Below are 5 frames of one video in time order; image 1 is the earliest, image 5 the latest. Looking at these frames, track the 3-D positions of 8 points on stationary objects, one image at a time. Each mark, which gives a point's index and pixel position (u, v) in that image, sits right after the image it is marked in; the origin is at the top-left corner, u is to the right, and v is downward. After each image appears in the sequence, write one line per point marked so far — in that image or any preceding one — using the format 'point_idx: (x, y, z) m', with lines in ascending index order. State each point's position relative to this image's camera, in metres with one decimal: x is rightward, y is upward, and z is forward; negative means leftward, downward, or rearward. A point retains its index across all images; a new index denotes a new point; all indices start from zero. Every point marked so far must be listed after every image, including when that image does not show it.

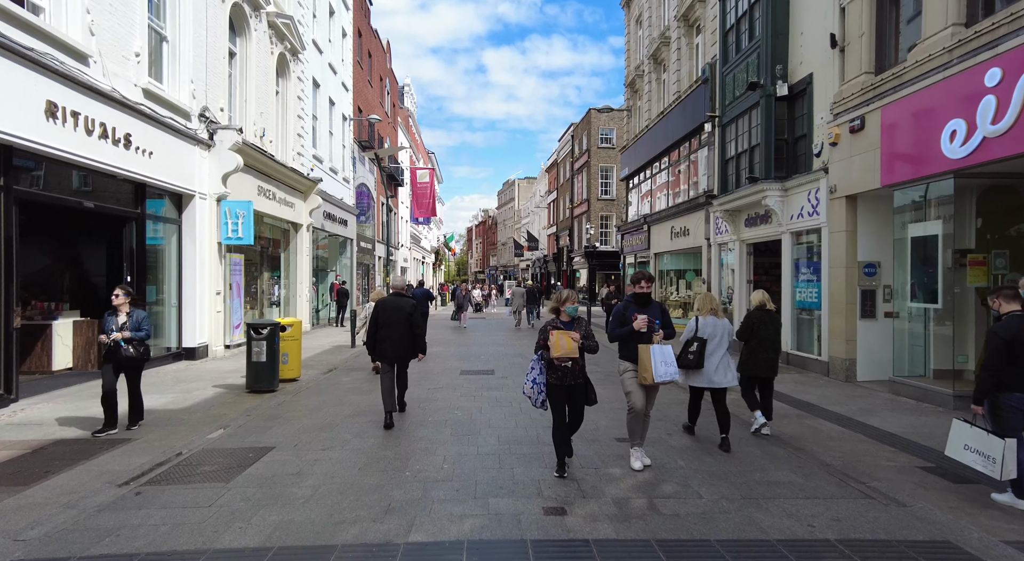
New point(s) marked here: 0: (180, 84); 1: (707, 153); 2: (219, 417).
0: (-6.6, +3.9, +11.7) m
1: (+5.4, +3.5, +16.2) m
2: (-3.7, -1.7, +7.4) m
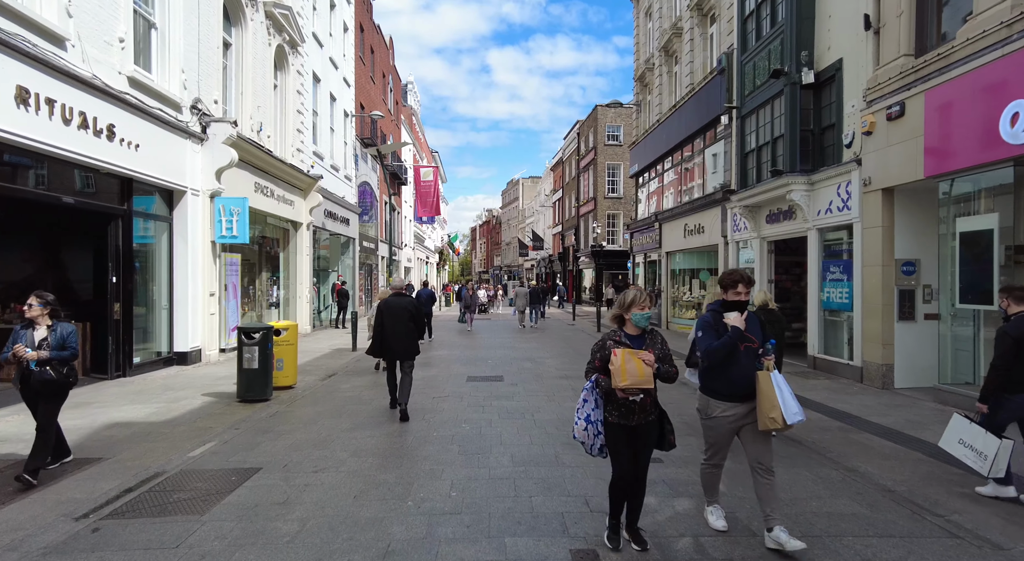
0: (-6.5, +3.9, +11.0) m
1: (+5.6, +3.5, +15.5) m
2: (-3.5, -1.7, +6.7) m
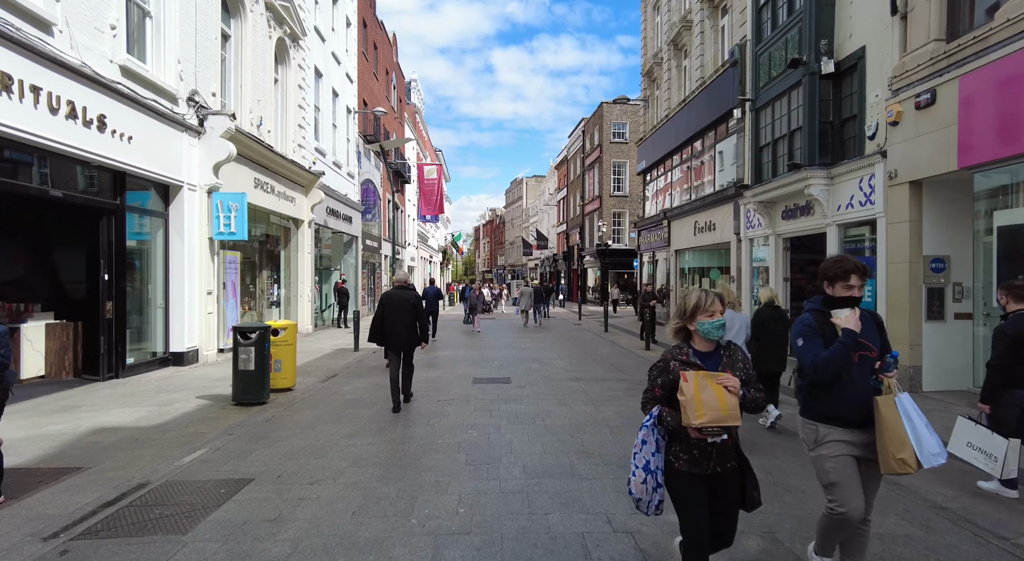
0: (-6.3, +3.9, +10.7) m
1: (+5.8, +3.6, +15.0) m
2: (-3.4, -1.7, +6.4) m
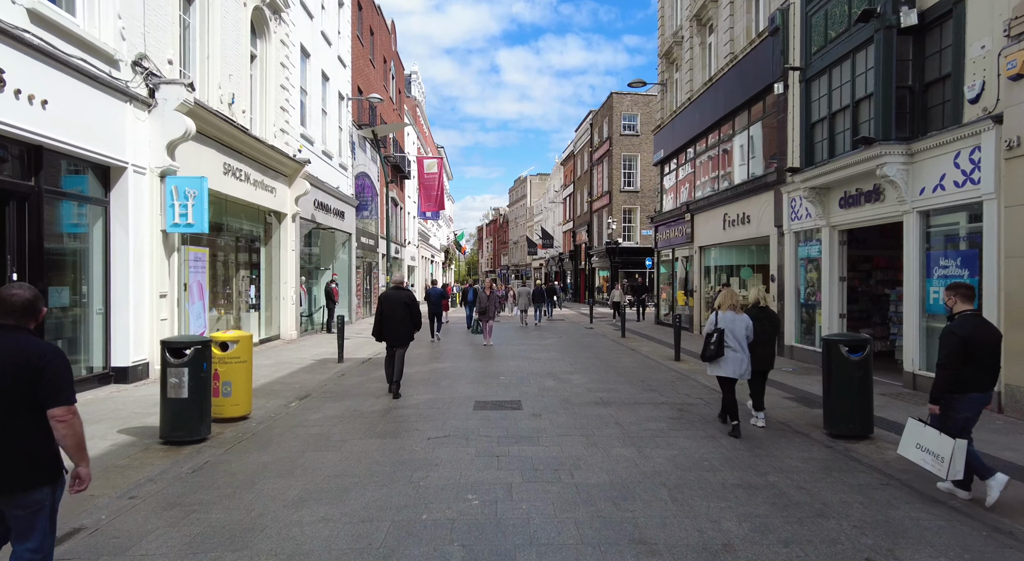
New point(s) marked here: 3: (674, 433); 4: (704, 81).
0: (-6.2, +3.9, +8.8) m
1: (+6.0, +3.6, +13.1) m
2: (-3.3, -1.7, +4.5) m
3: (+1.8, -1.7, +6.4) m
4: (+6.0, +6.3, +18.4) m
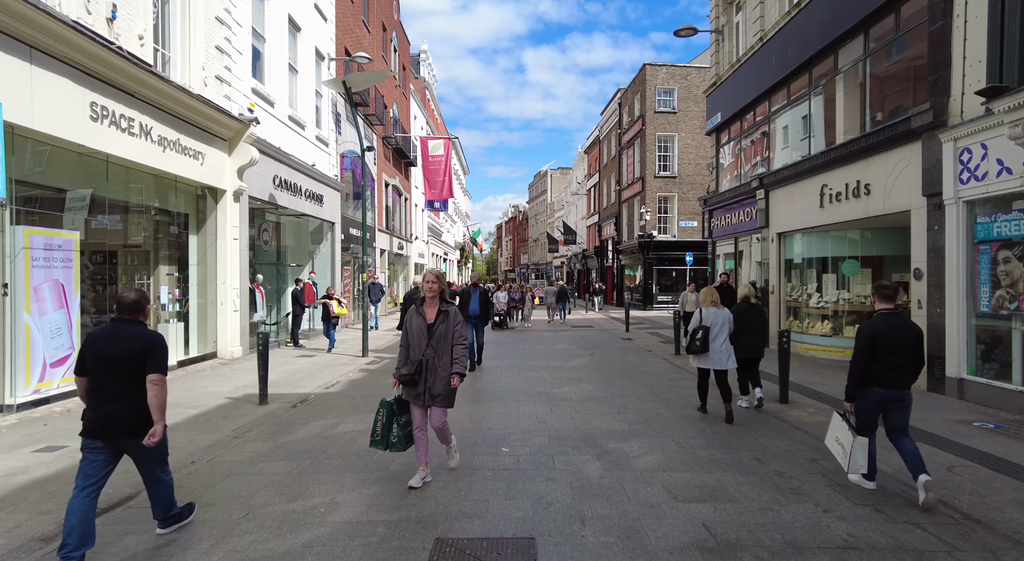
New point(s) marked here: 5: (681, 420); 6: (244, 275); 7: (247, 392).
0: (-6.1, +4.0, +4.6) m
1: (+6.1, +3.6, +8.4) m
2: (-3.4, -1.7, +0.1) m
3: (+1.8, -1.6, +1.9) m
4: (+6.4, +6.4, +13.8) m
5: (+2.0, -1.6, +6.8) m
6: (-6.2, +0.1, +13.6) m
7: (-4.1, -1.7, +8.9) m
